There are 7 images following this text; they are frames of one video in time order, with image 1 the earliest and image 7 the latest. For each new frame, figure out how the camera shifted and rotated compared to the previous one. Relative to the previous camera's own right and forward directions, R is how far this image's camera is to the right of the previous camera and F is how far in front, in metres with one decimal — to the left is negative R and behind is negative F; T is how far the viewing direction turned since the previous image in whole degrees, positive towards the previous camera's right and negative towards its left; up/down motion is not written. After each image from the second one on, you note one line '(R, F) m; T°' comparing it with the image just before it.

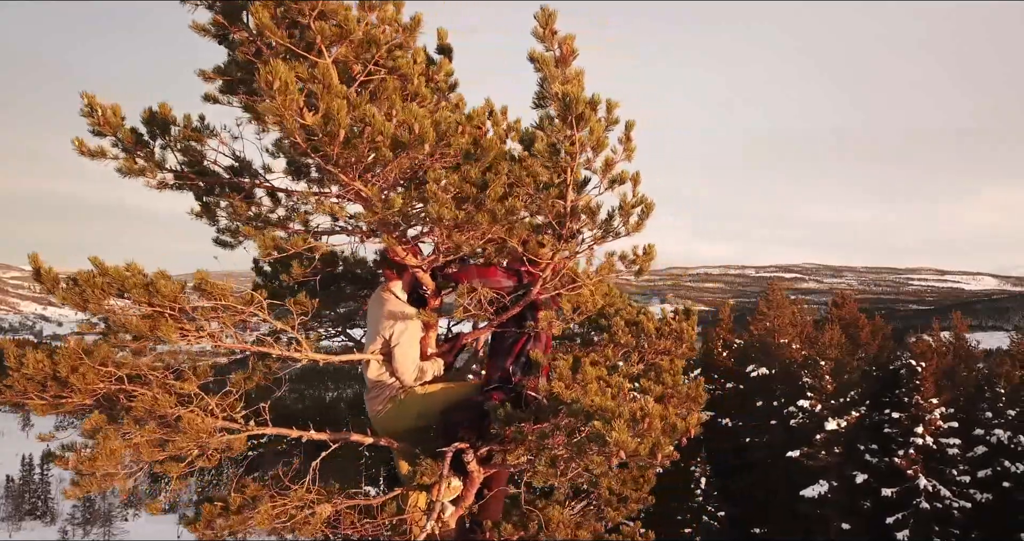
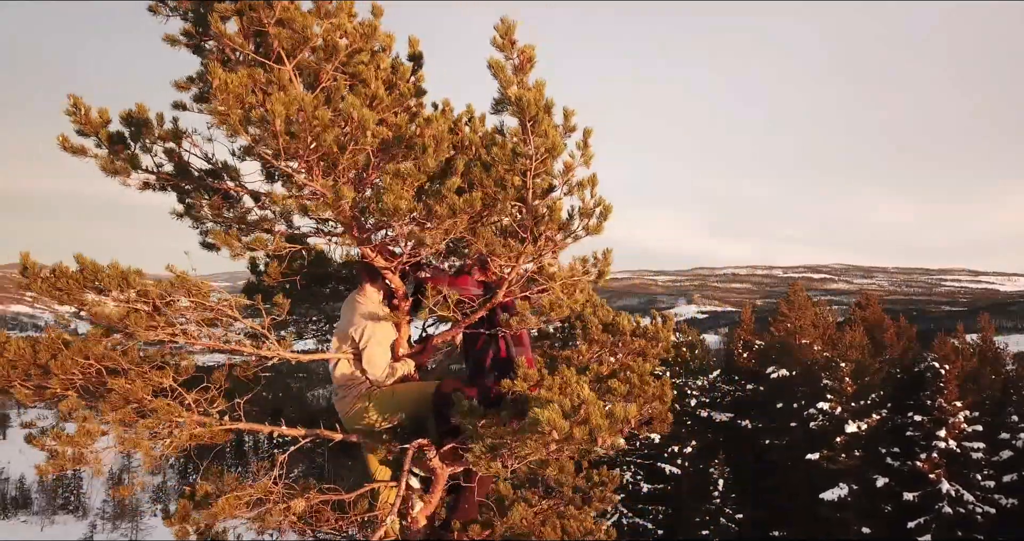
(+0.5, -0.1) m; -2°
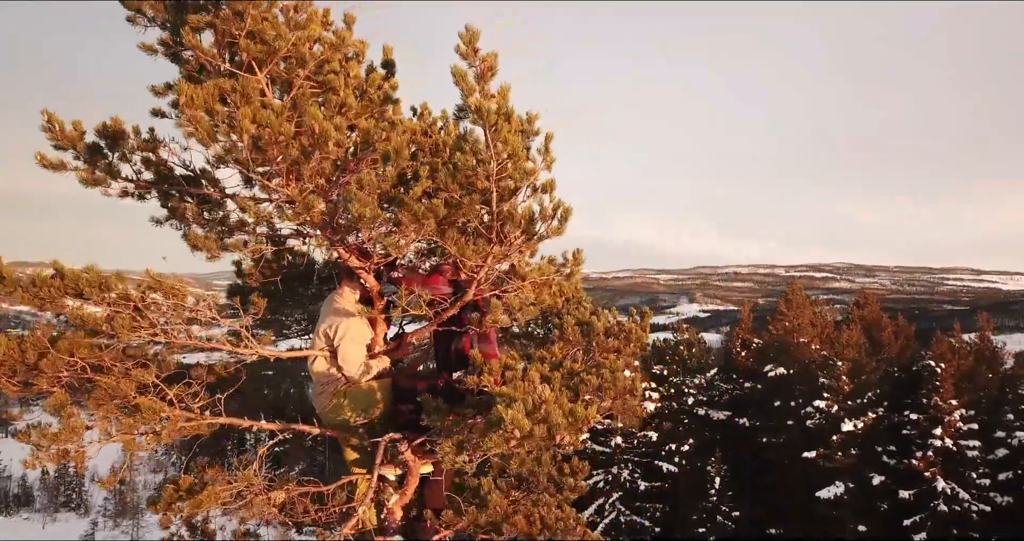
(+0.3, -0.1) m; 0°
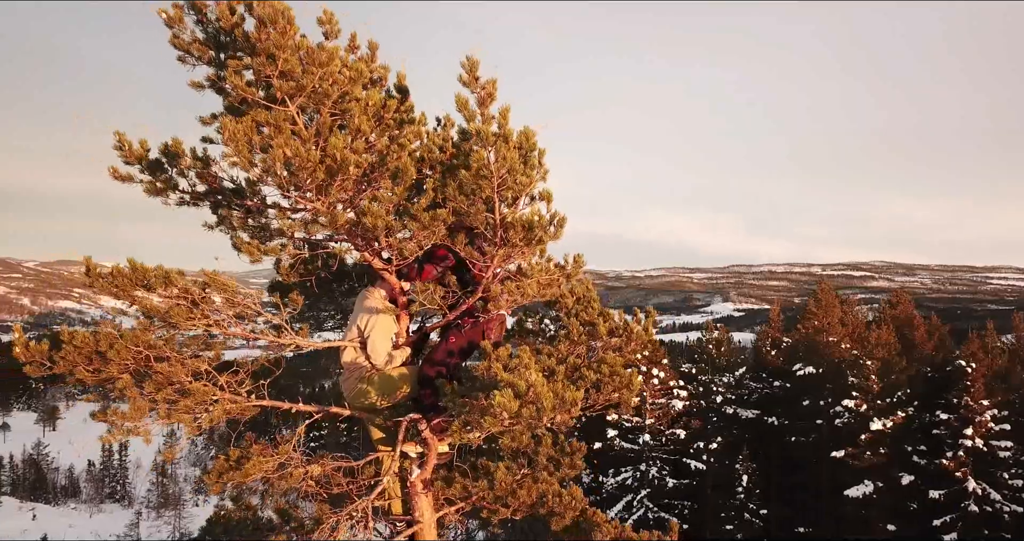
(+0.2, -0.6) m; -3°
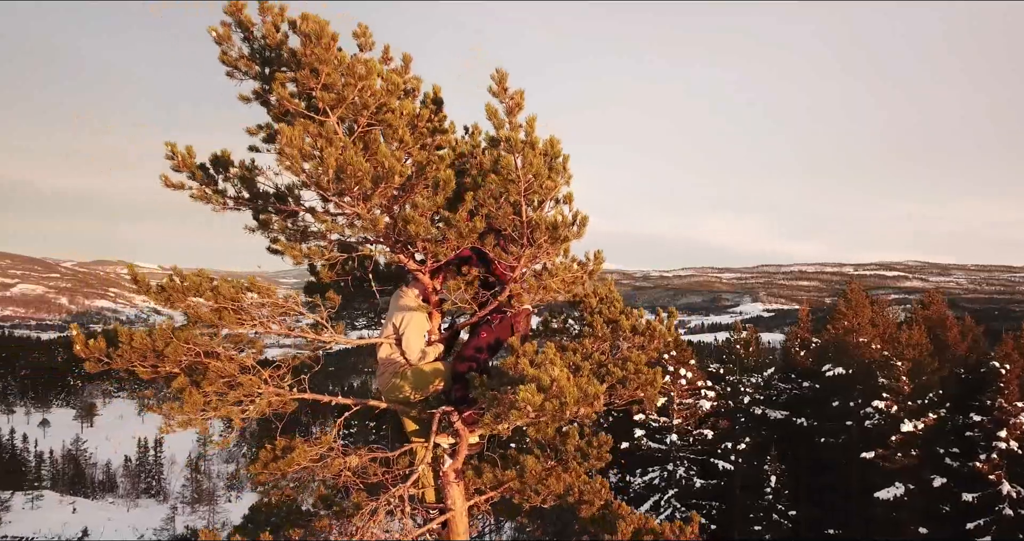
(0.0, -0.3) m; -2°
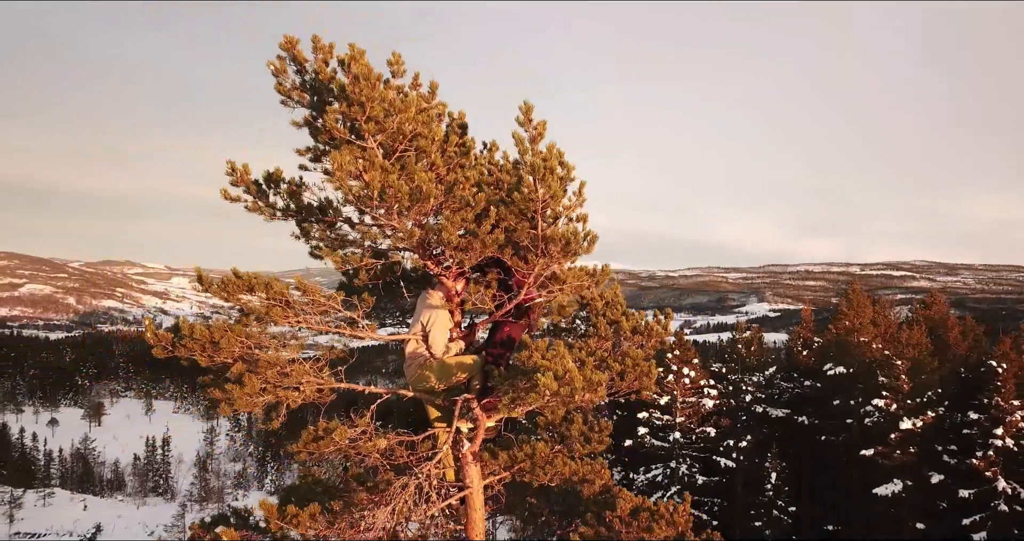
(-0.1, -0.9) m; 0°
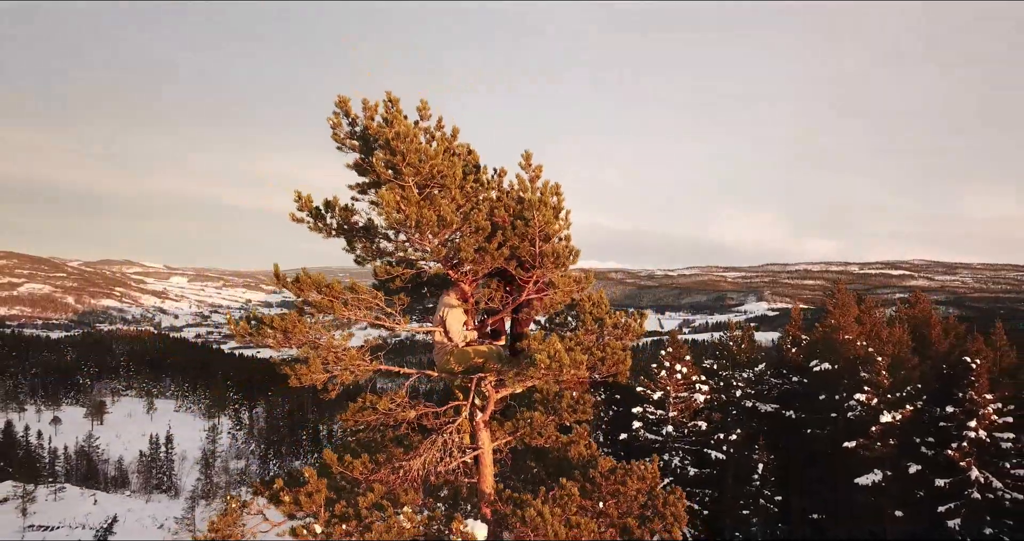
(0.0, -1.9) m; 0°
